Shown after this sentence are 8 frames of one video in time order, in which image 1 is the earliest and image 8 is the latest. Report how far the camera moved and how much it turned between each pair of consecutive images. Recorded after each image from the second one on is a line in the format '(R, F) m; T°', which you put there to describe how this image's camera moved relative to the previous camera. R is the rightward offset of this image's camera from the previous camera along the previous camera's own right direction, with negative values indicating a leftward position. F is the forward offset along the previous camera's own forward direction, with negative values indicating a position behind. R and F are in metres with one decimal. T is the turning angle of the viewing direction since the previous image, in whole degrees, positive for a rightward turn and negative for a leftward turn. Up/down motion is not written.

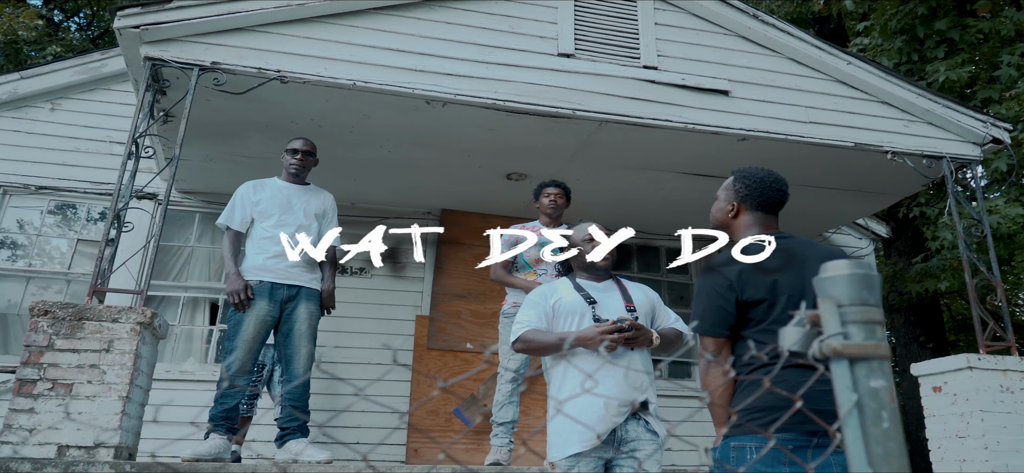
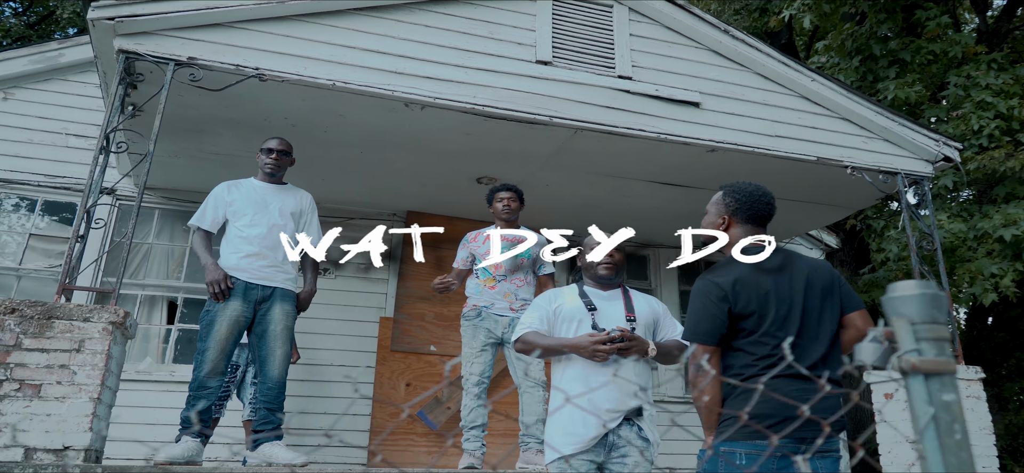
(-0.2, 0.0) m; +4°
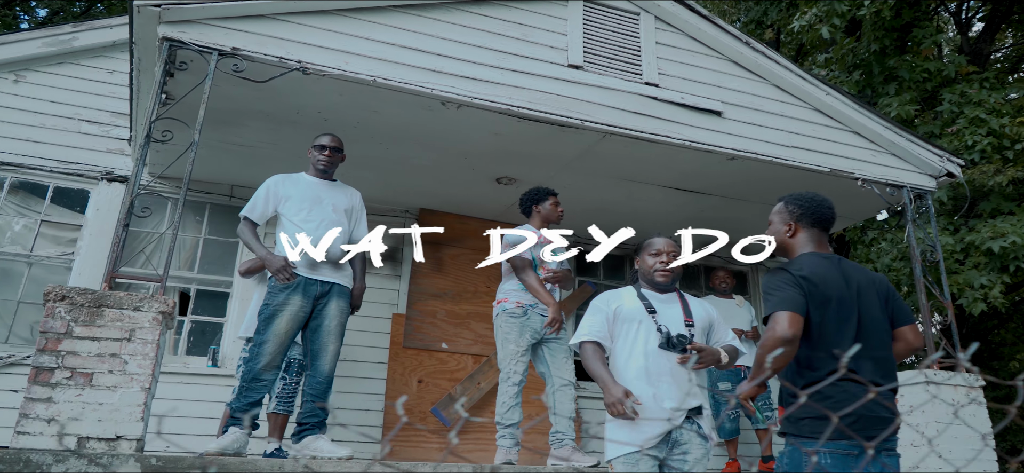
(-0.5, -0.1) m; +3°
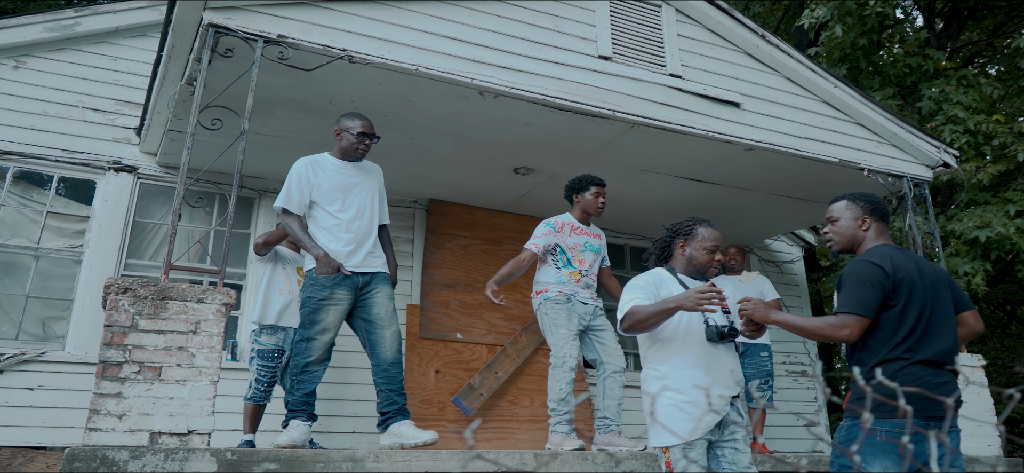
(-0.6, 0.0) m; +4°
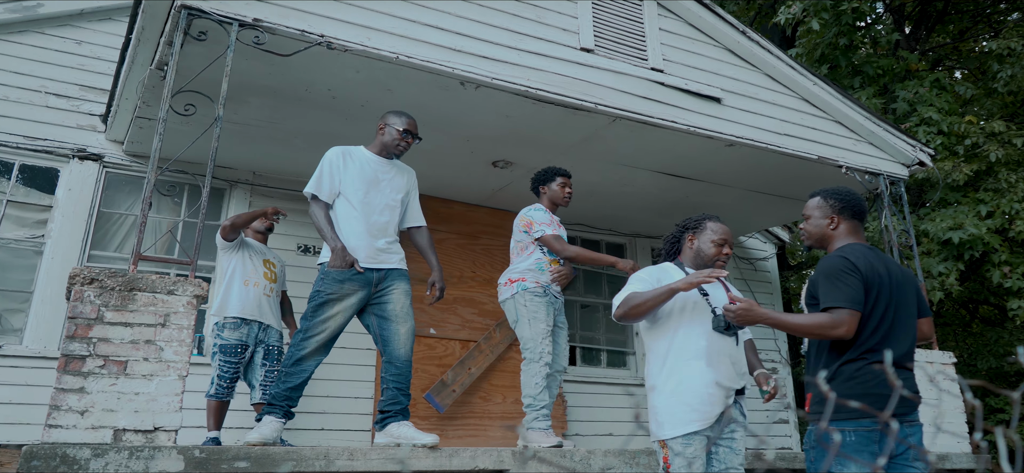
(0.0, +0.1) m; +2°
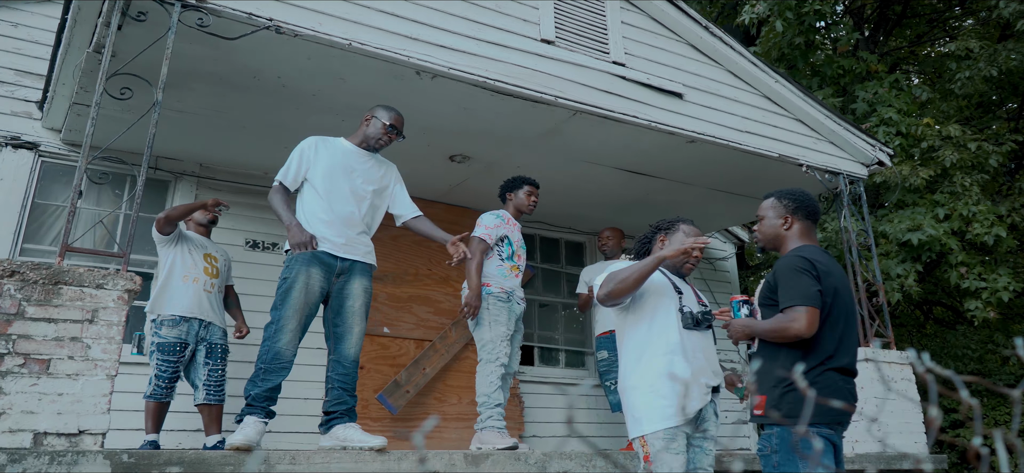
(0.0, +0.1) m; +3°
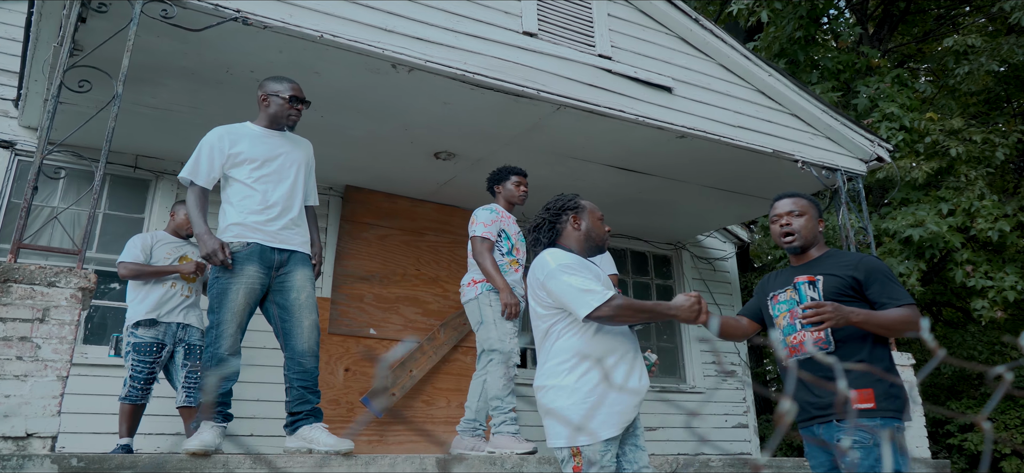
(+0.2, +0.1) m; -1°
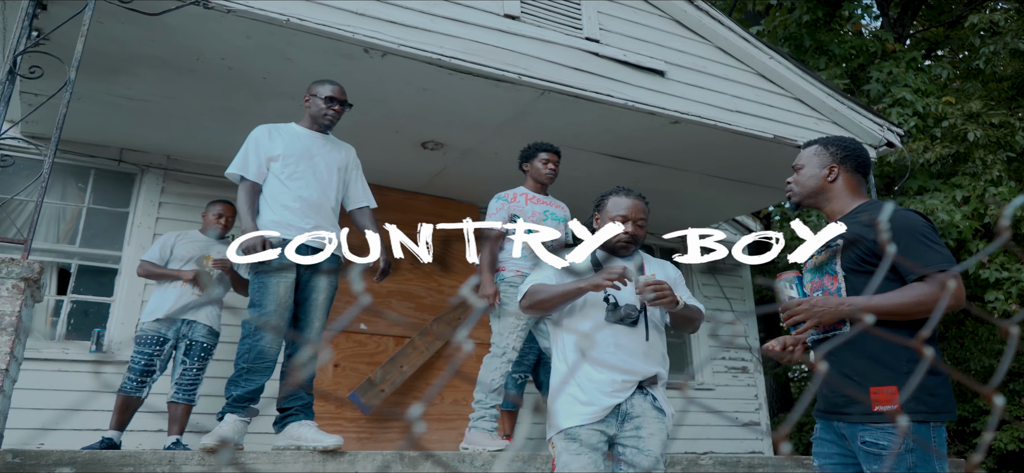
(+0.3, +0.2) m; -2°
